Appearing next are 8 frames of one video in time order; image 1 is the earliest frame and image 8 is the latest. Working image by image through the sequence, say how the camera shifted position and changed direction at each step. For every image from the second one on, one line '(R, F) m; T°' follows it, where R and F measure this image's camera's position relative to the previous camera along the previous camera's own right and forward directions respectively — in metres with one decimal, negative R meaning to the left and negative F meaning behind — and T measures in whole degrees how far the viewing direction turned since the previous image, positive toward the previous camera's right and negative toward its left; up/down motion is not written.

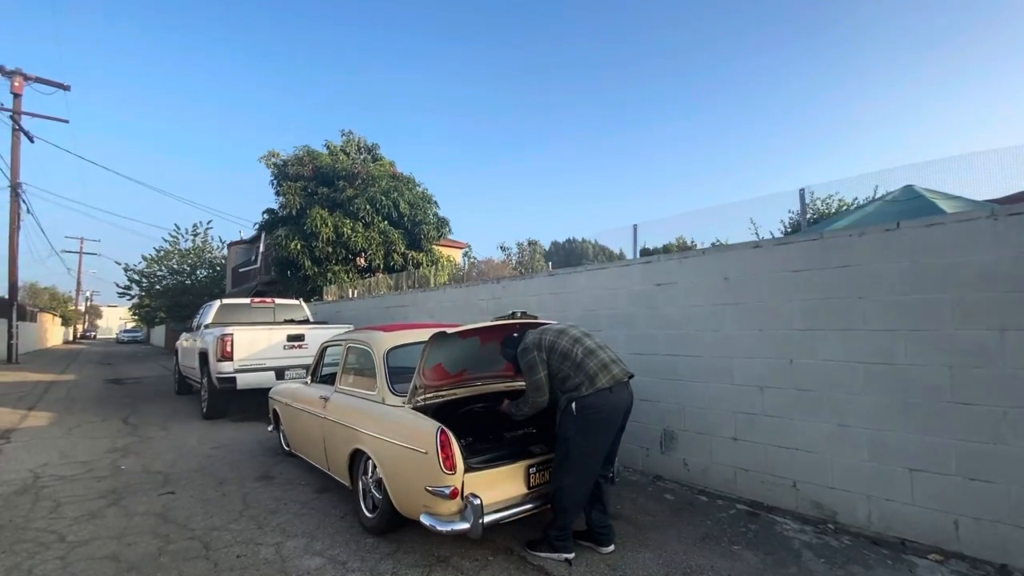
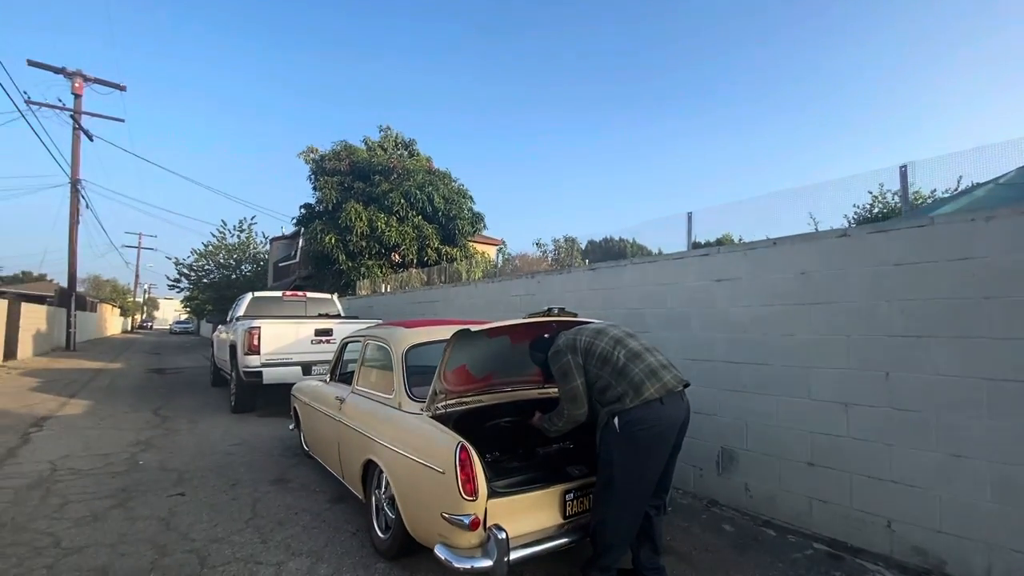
(0.0, +0.6) m; -4°
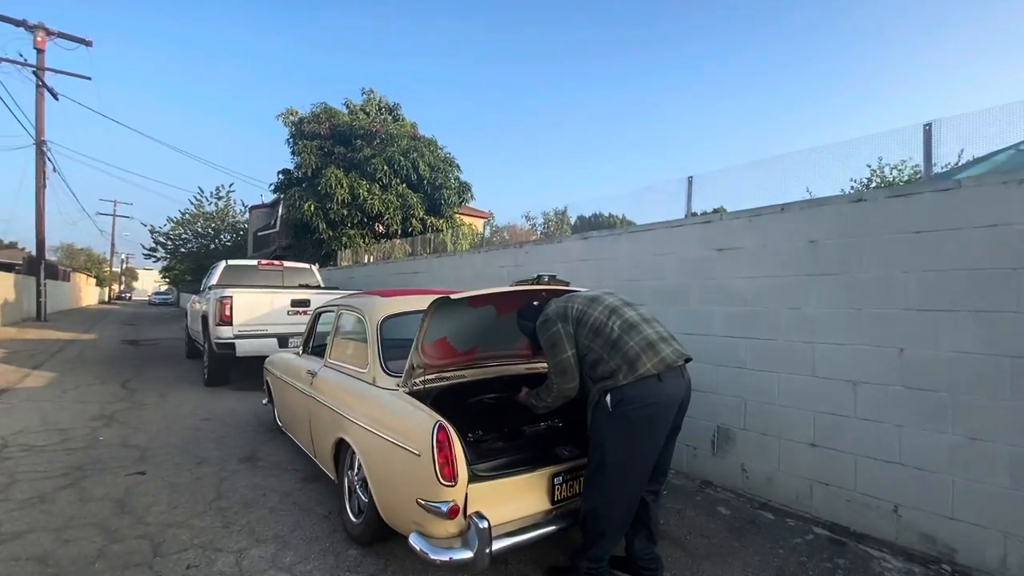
(0.0, +0.3) m; +2°
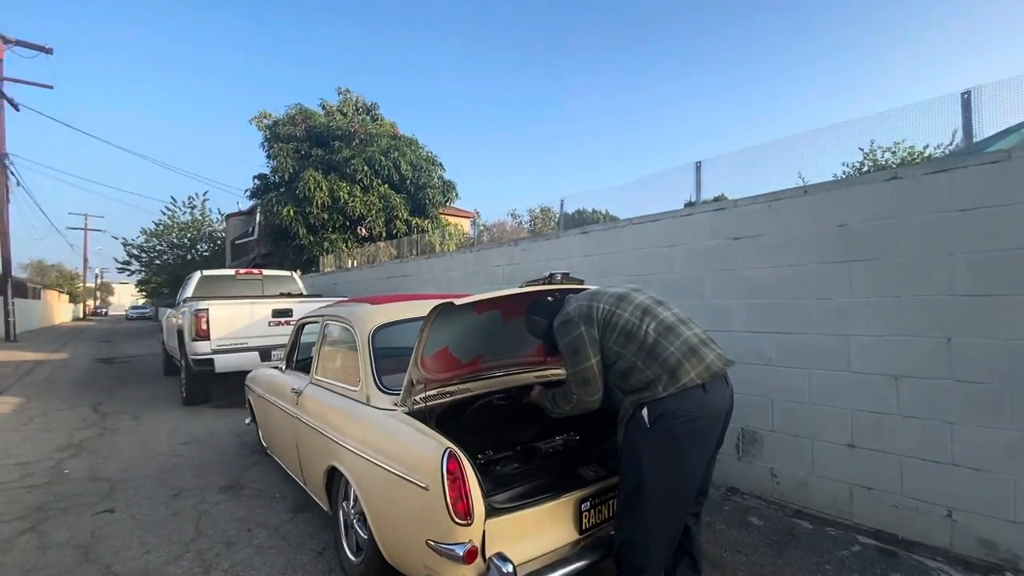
(-0.1, +0.4) m; +2°
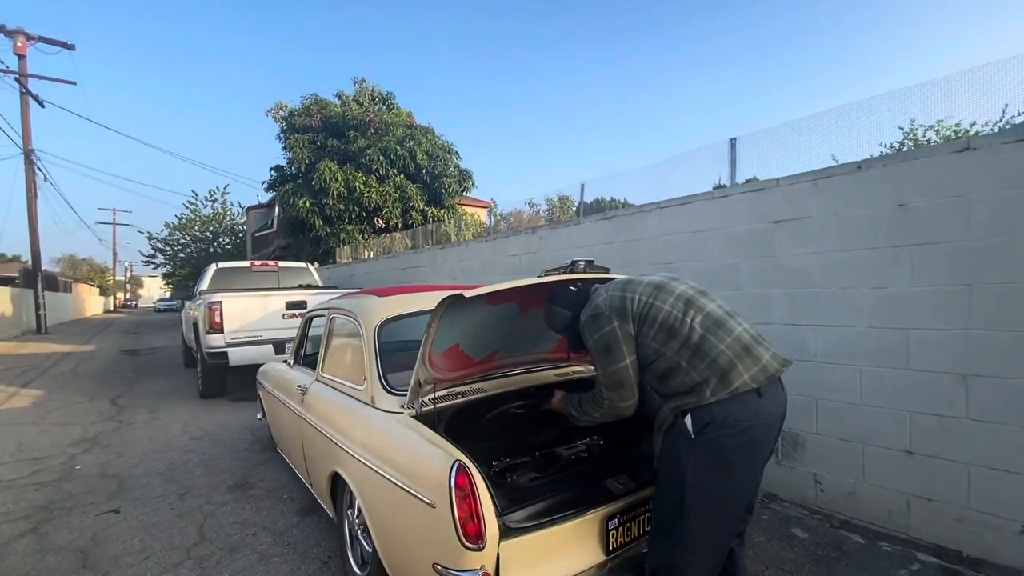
(0.0, +0.3) m; -2°
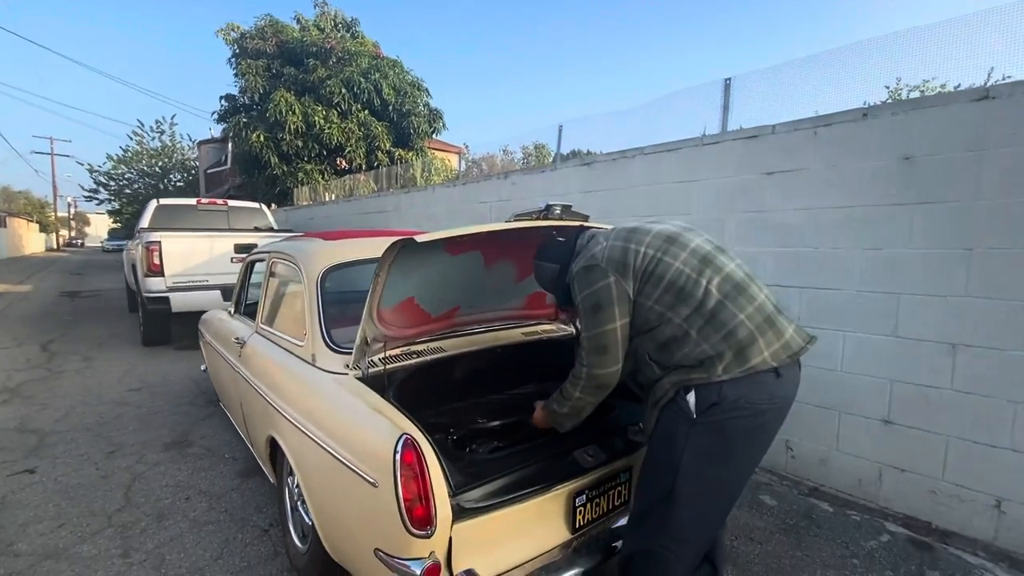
(0.0, +0.3) m; +4°
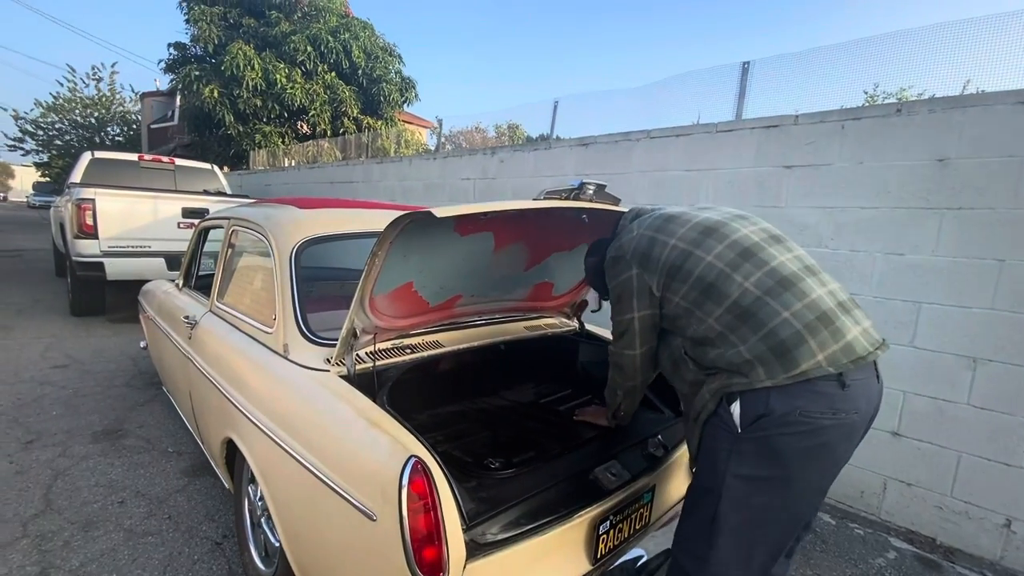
(-0.2, +0.3) m; +5°
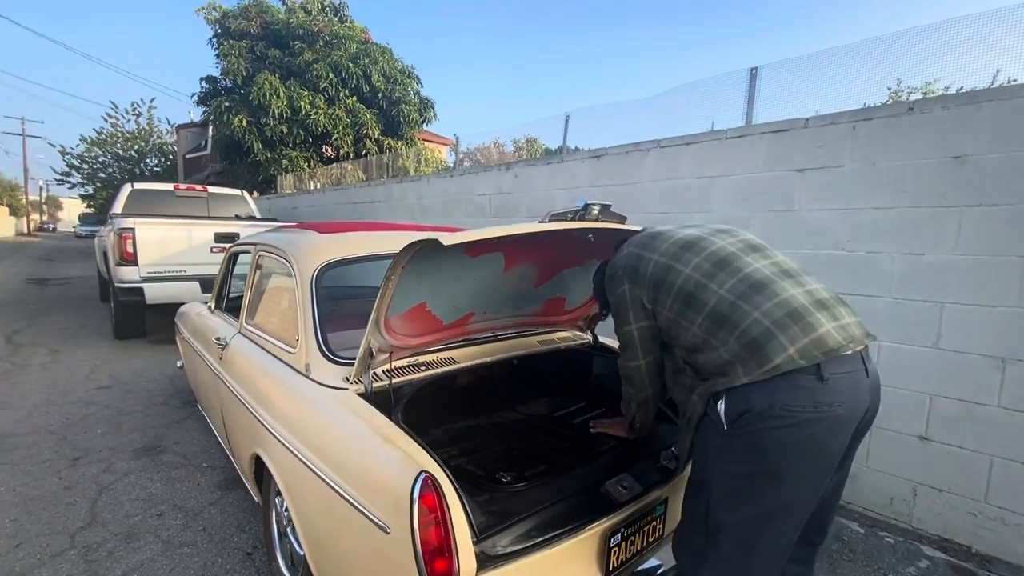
(+0.1, -0.1) m; -3°
